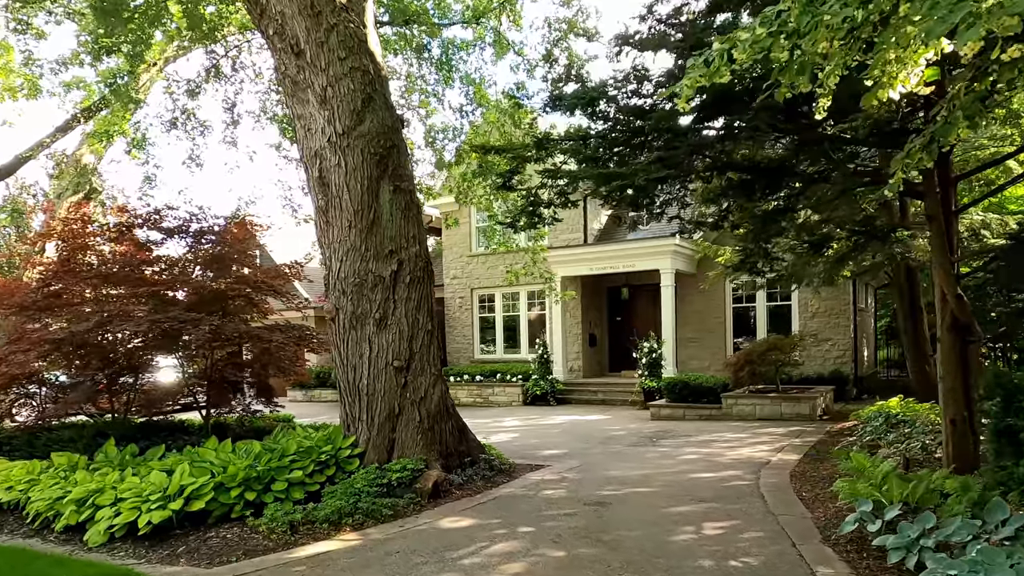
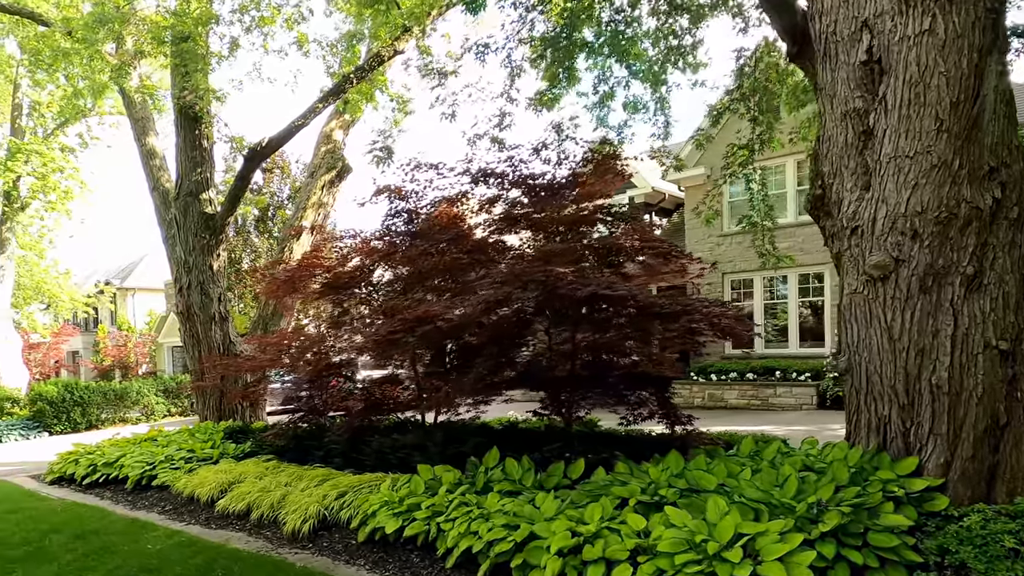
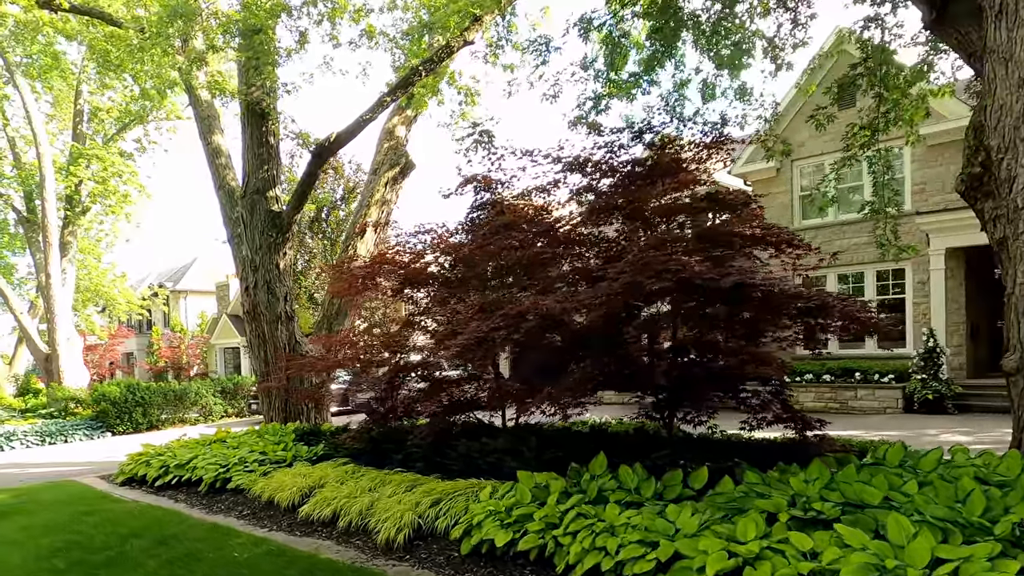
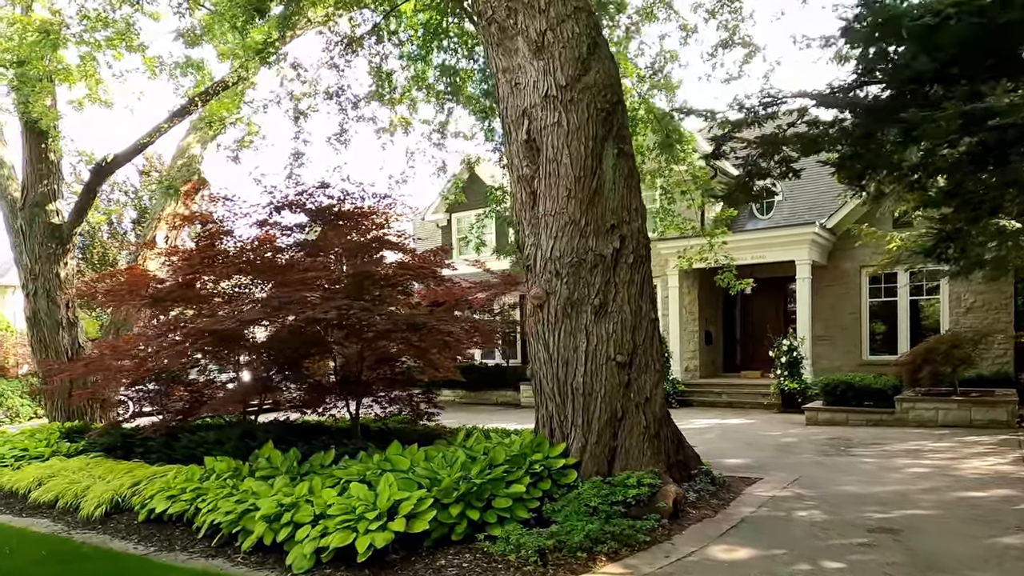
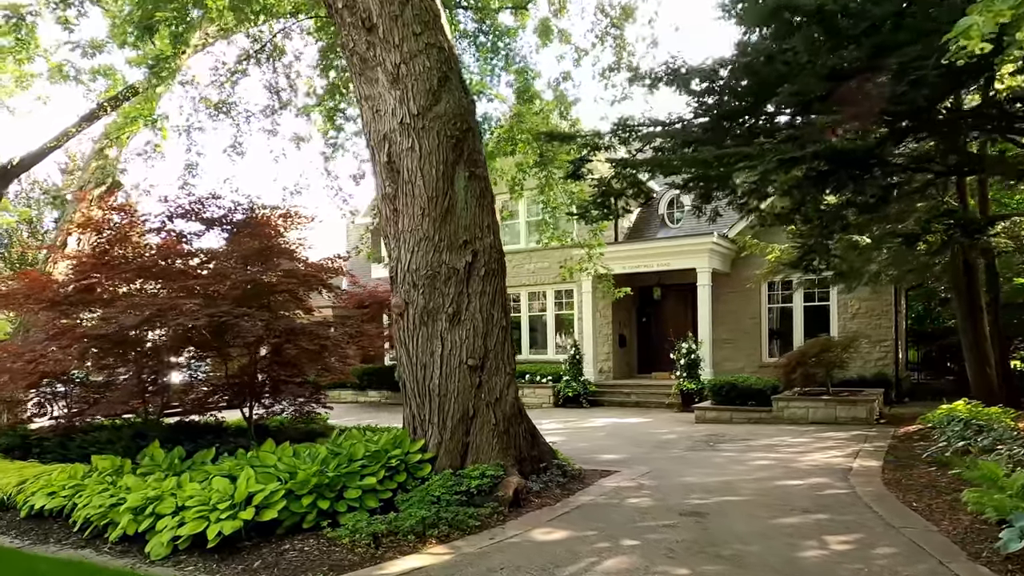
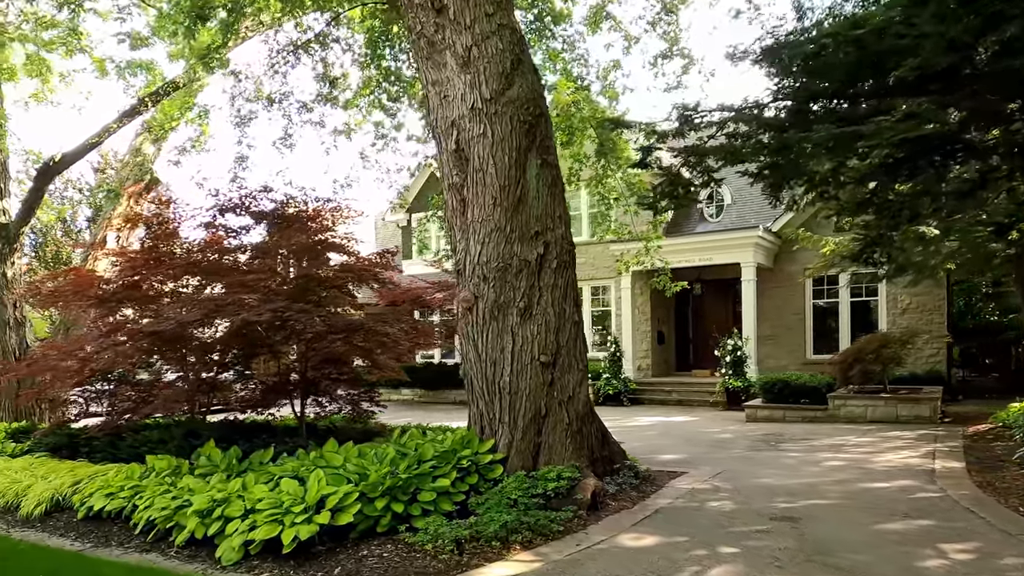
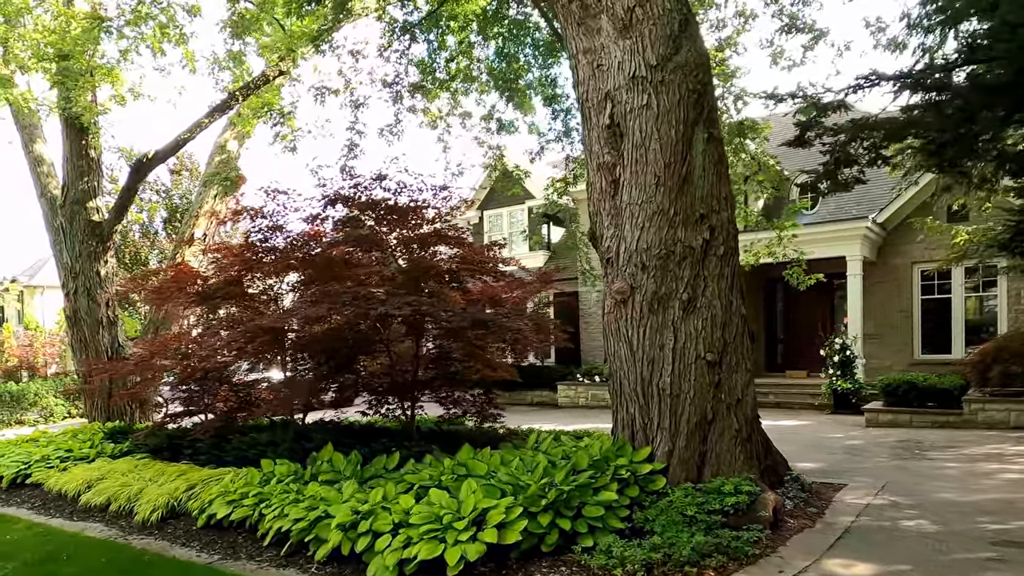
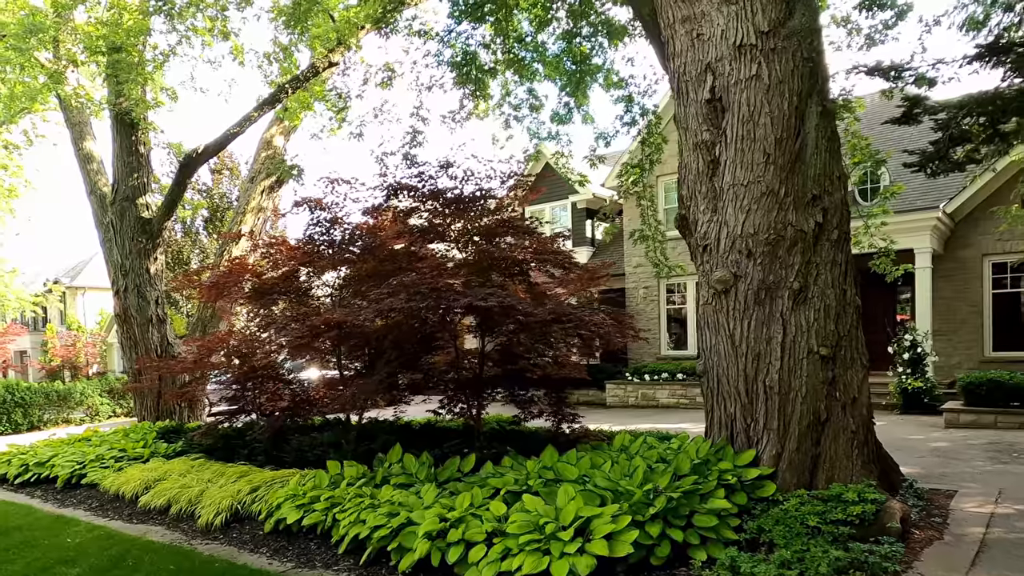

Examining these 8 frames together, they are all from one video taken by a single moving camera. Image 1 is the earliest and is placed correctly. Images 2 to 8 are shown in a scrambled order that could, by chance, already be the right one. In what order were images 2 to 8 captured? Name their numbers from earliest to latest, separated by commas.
5, 6, 4, 7, 8, 2, 3
